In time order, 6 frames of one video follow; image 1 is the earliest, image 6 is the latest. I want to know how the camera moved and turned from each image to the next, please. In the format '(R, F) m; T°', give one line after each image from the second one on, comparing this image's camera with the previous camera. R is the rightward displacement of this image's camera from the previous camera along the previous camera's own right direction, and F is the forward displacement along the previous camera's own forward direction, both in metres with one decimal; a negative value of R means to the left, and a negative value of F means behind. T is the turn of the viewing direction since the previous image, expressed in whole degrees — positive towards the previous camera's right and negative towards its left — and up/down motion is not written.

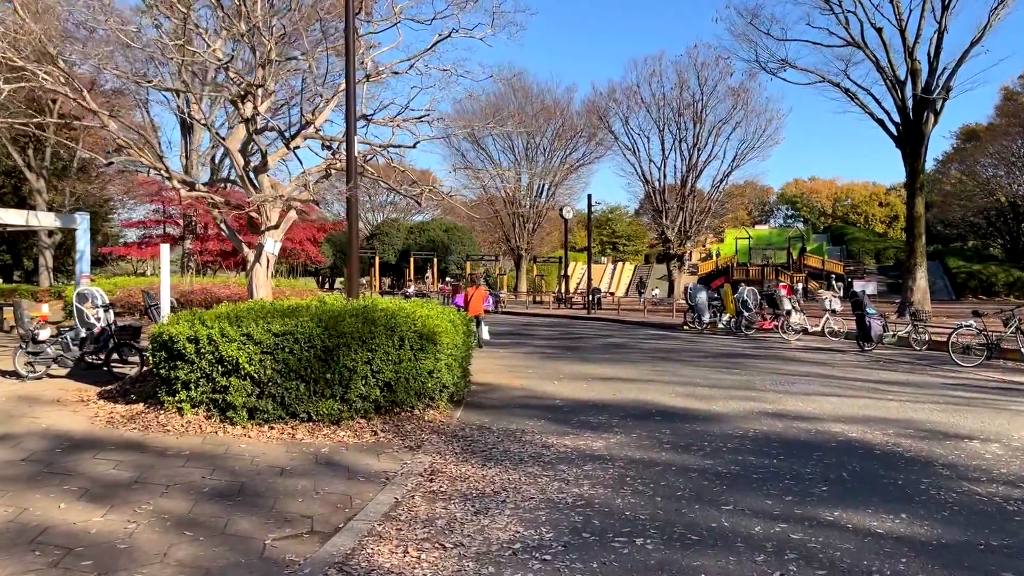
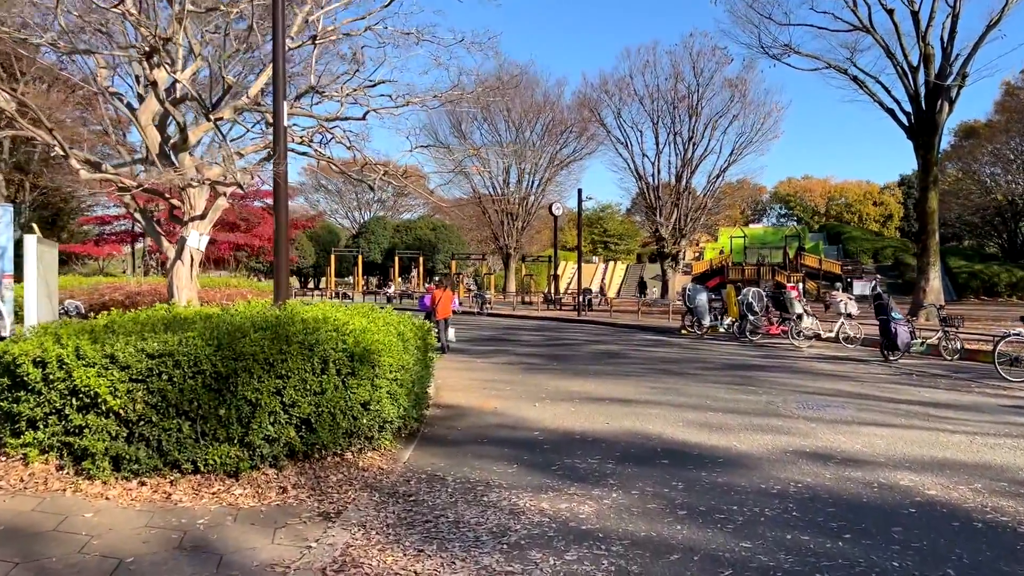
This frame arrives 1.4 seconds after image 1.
(+0.2, +1.9) m; +1°
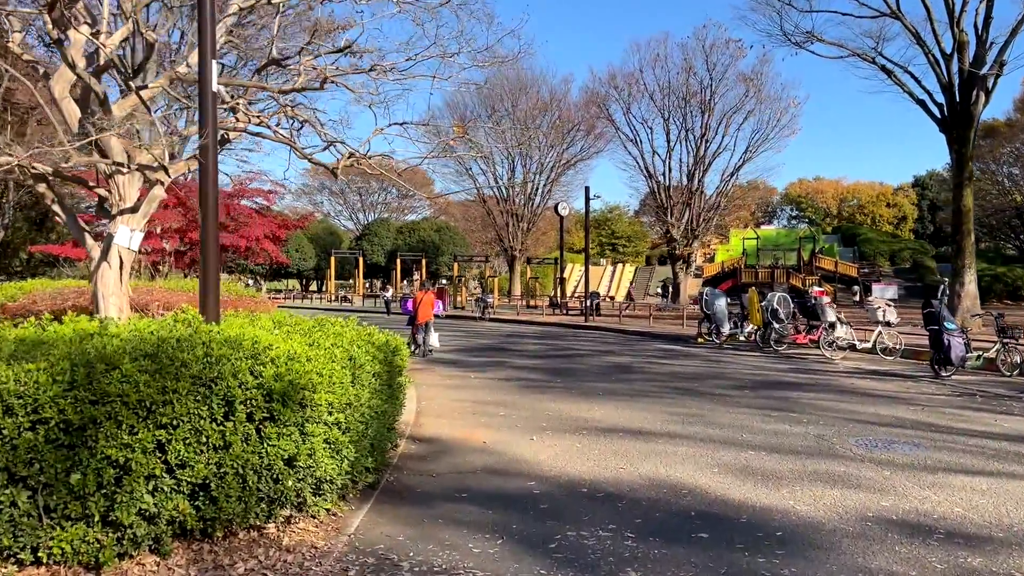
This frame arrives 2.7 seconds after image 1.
(+0.1, +1.7) m; -1°
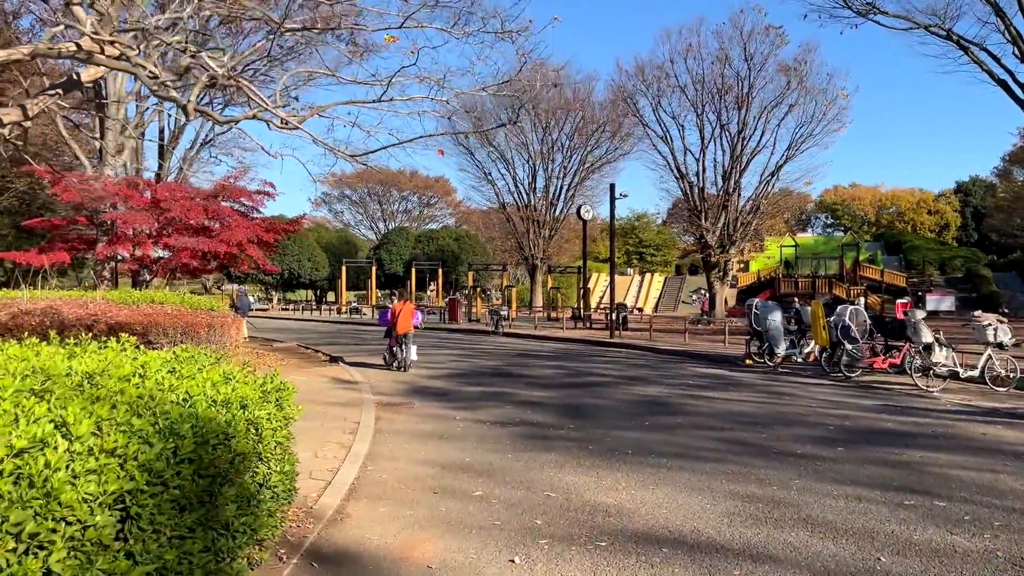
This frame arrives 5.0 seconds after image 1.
(+0.3, +3.2) m; -2°
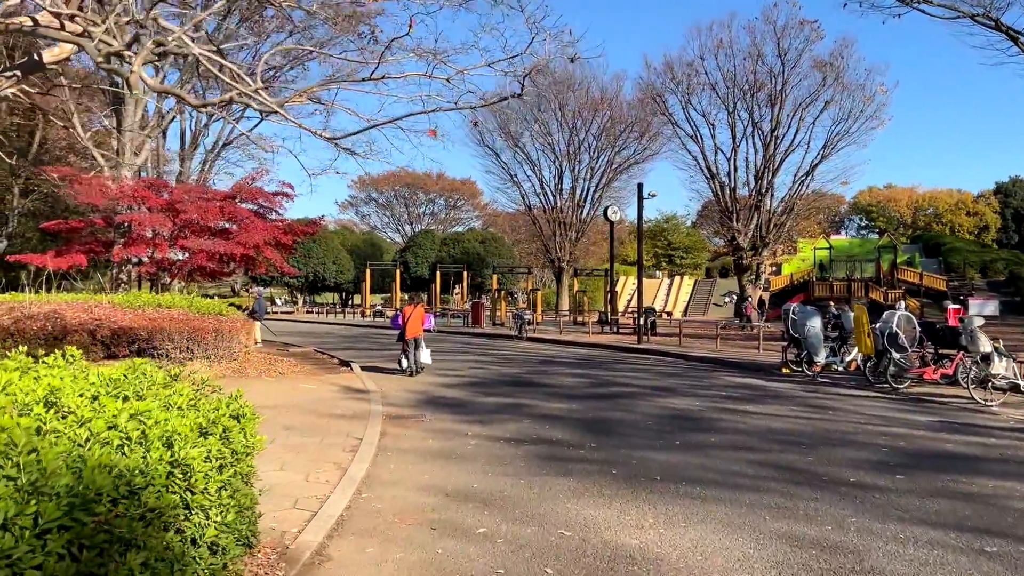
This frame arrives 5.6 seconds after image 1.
(+0.1, +0.8) m; -2°
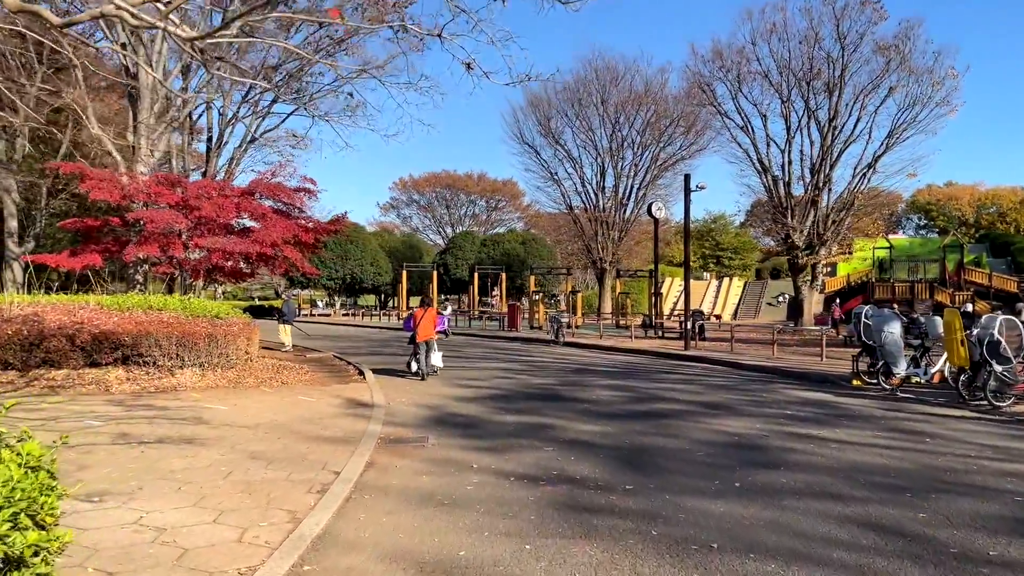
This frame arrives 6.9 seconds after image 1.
(+0.3, +1.7) m; -3°
